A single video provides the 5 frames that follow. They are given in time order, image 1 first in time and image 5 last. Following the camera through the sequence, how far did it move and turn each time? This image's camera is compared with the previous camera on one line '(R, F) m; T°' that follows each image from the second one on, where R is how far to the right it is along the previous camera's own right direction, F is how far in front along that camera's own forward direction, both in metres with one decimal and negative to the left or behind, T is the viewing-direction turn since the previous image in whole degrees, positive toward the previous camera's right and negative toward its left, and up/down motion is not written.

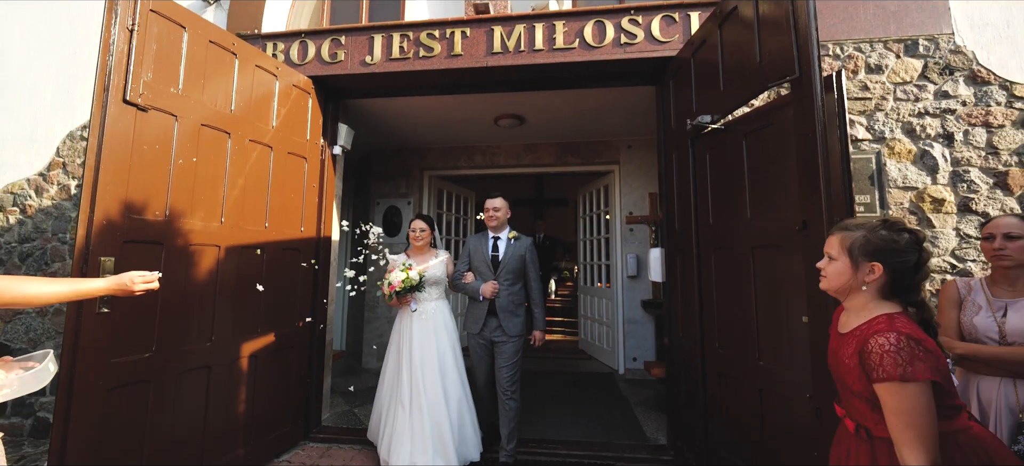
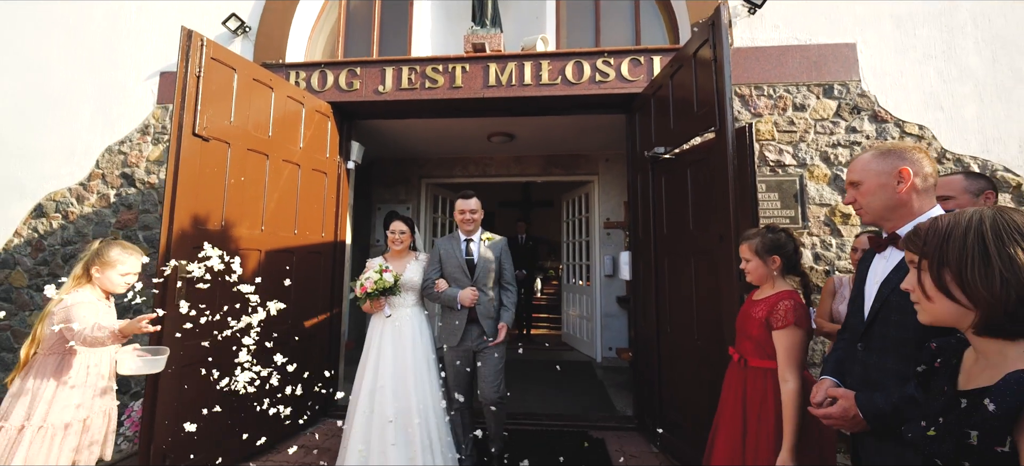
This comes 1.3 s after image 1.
(-0.1, -0.6) m; +2°
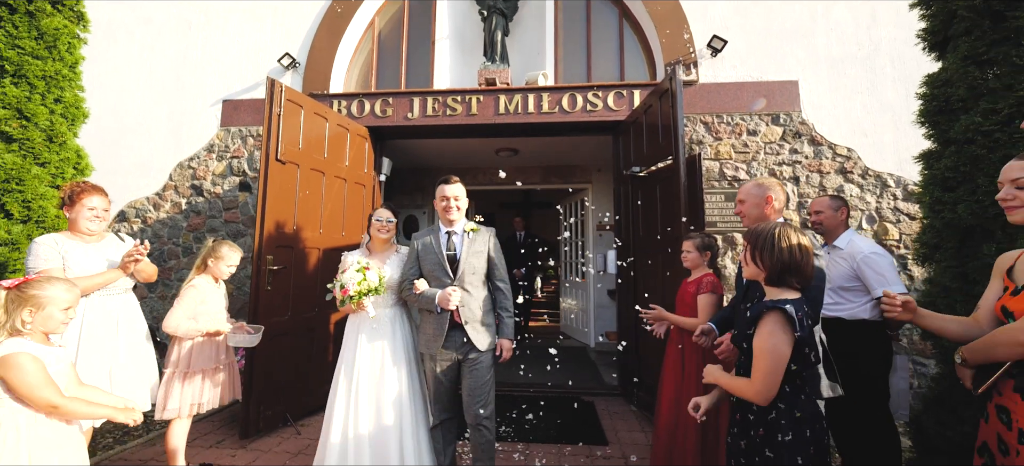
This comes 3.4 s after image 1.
(-0.1, -0.9) m; 0°
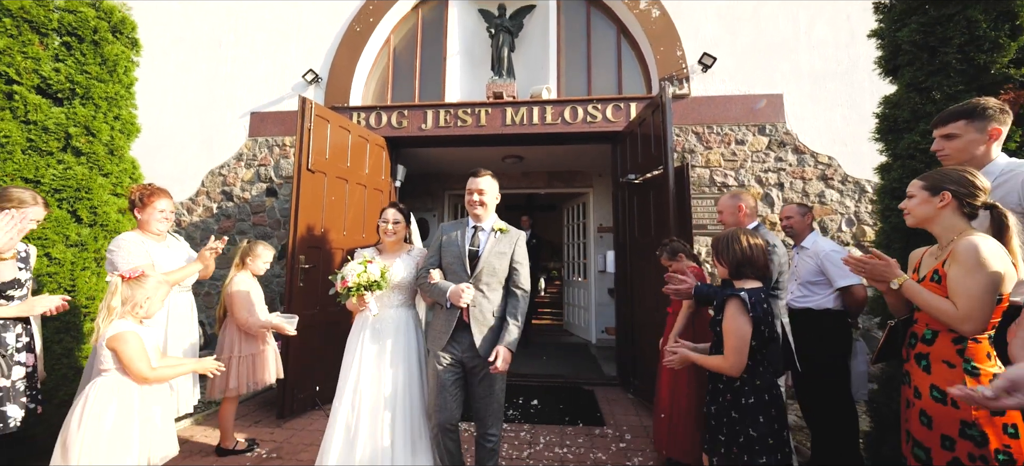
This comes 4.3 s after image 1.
(0.0, -0.4) m; 0°
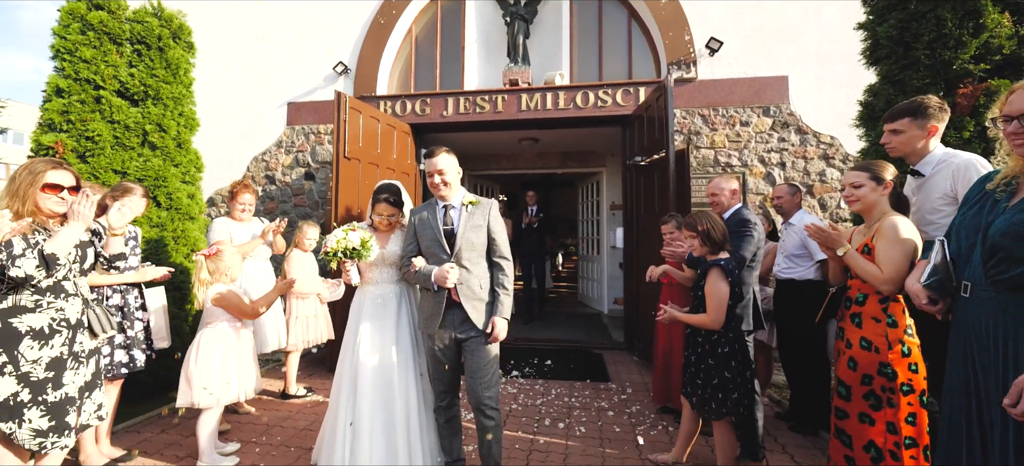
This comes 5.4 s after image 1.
(0.0, -0.5) m; -3°
